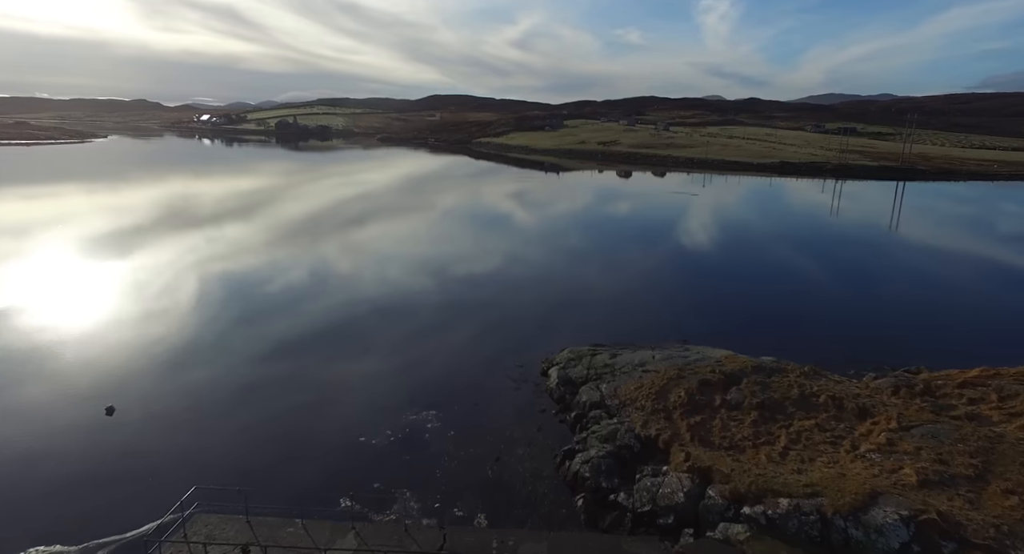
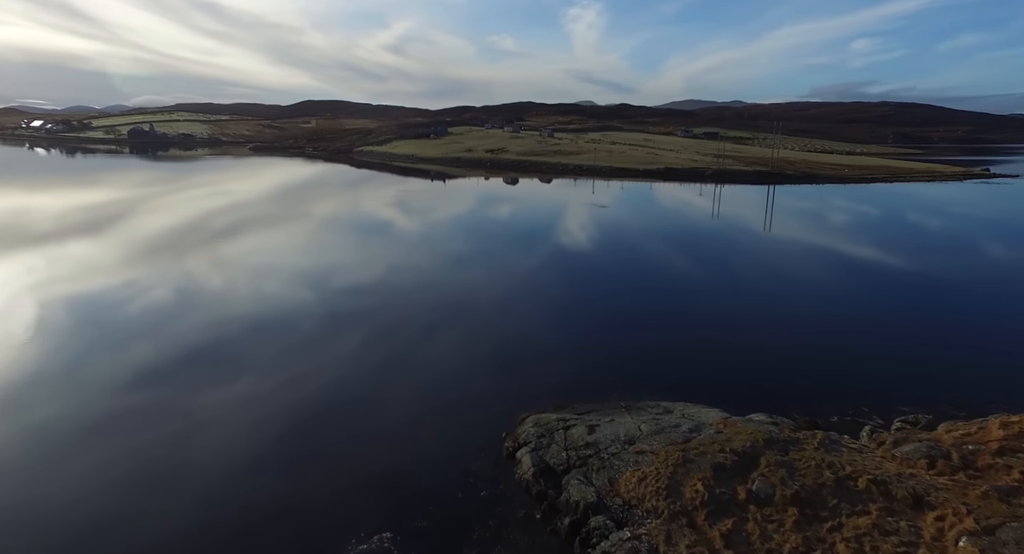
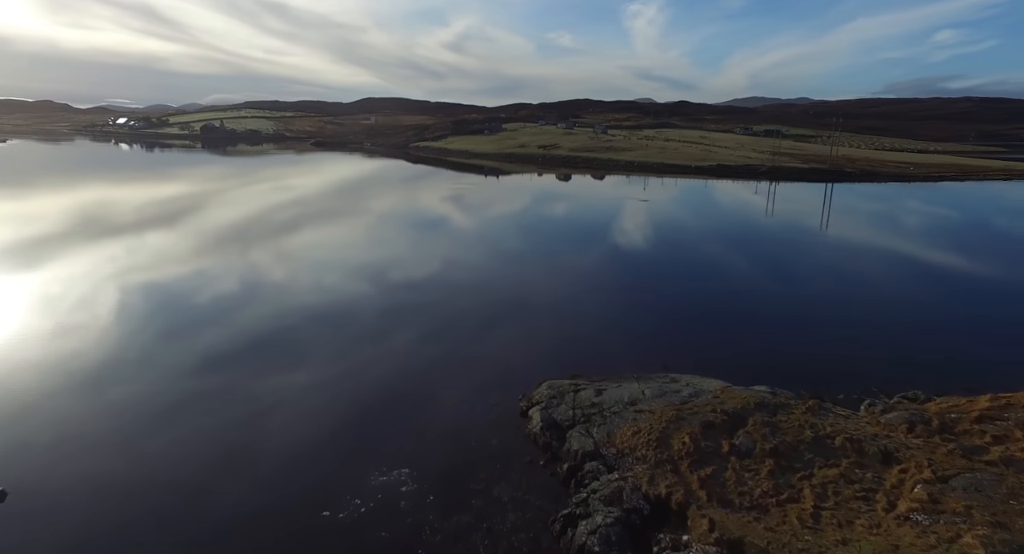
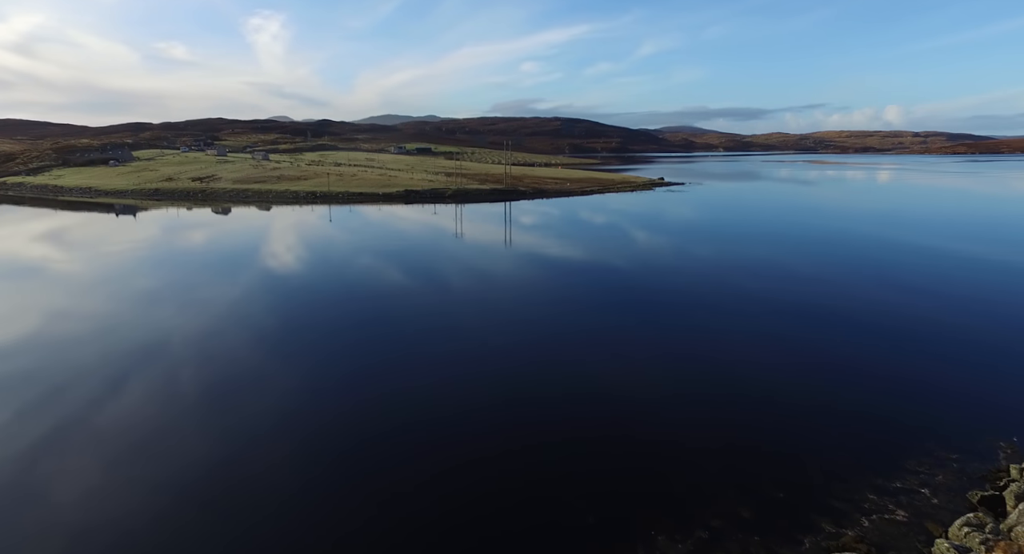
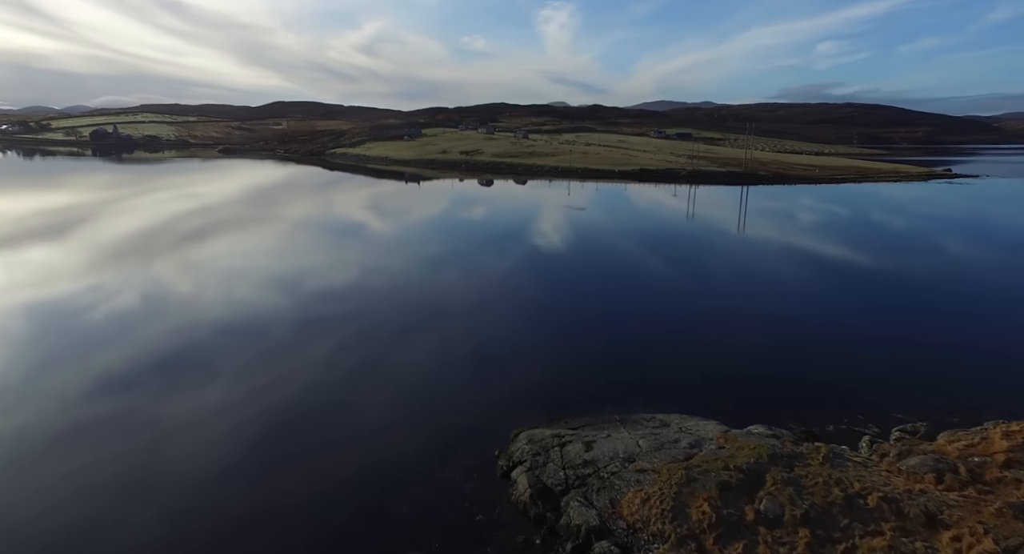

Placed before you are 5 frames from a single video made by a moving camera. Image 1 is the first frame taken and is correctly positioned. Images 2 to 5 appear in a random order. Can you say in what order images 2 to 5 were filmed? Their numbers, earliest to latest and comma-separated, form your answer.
3, 2, 5, 4
